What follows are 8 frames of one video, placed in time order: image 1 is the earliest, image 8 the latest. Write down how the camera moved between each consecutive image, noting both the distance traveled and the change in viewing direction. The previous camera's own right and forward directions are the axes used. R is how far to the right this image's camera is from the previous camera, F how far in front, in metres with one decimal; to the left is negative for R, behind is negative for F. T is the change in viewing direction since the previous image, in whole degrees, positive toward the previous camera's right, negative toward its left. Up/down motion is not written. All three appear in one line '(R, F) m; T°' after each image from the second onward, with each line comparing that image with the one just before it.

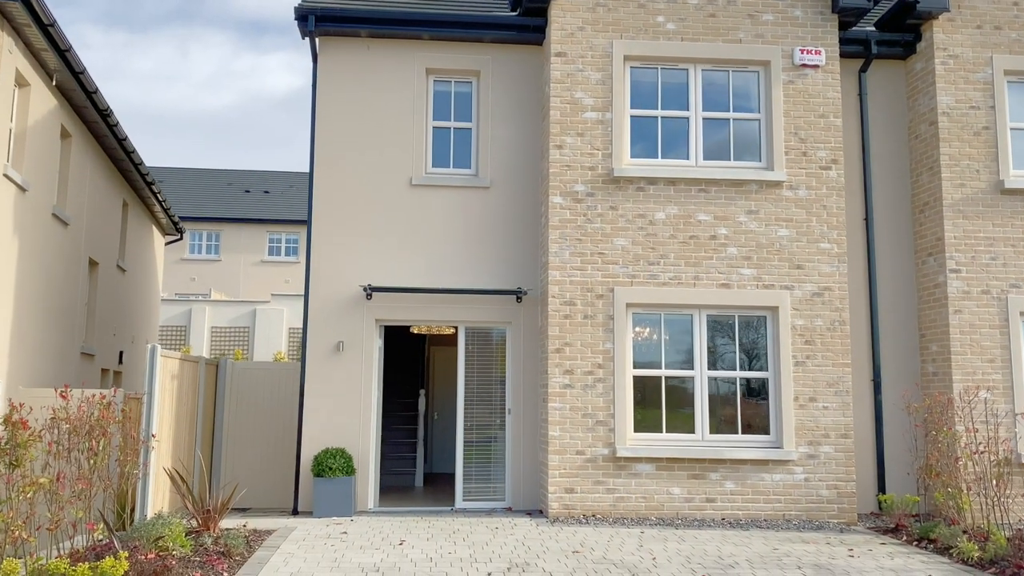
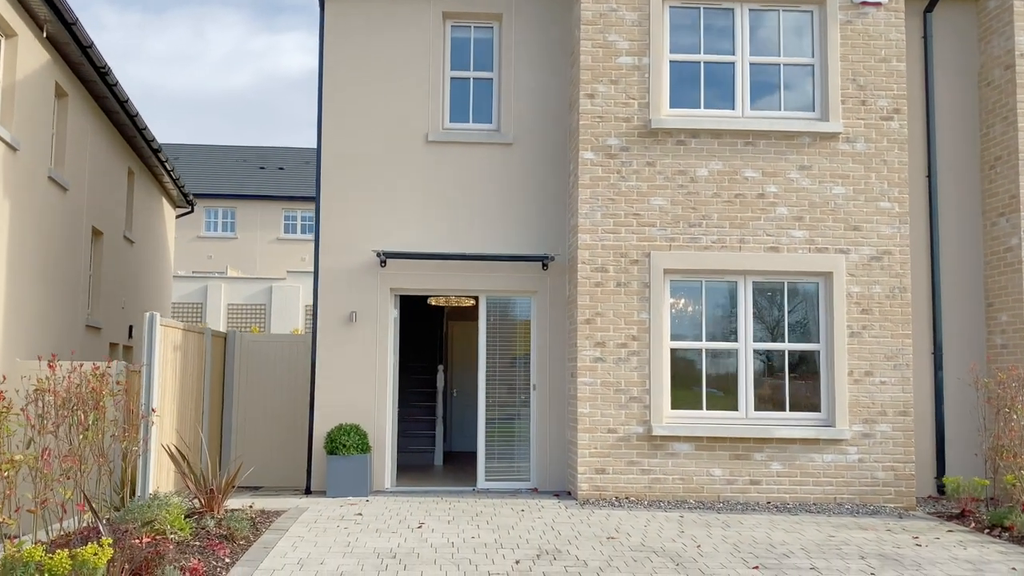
(-0.1, +0.7) m; -1°
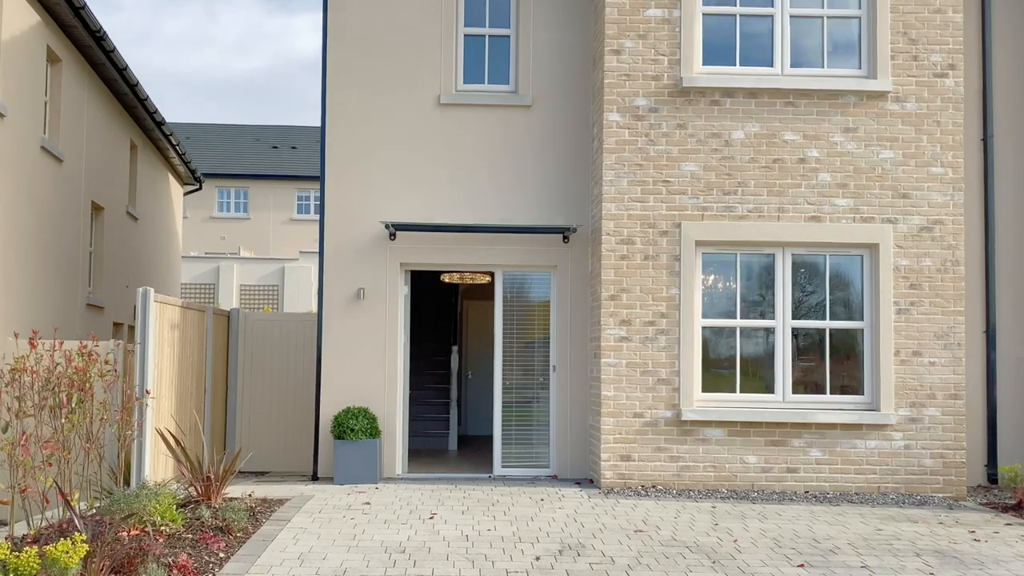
(0.0, +0.6) m; -1°
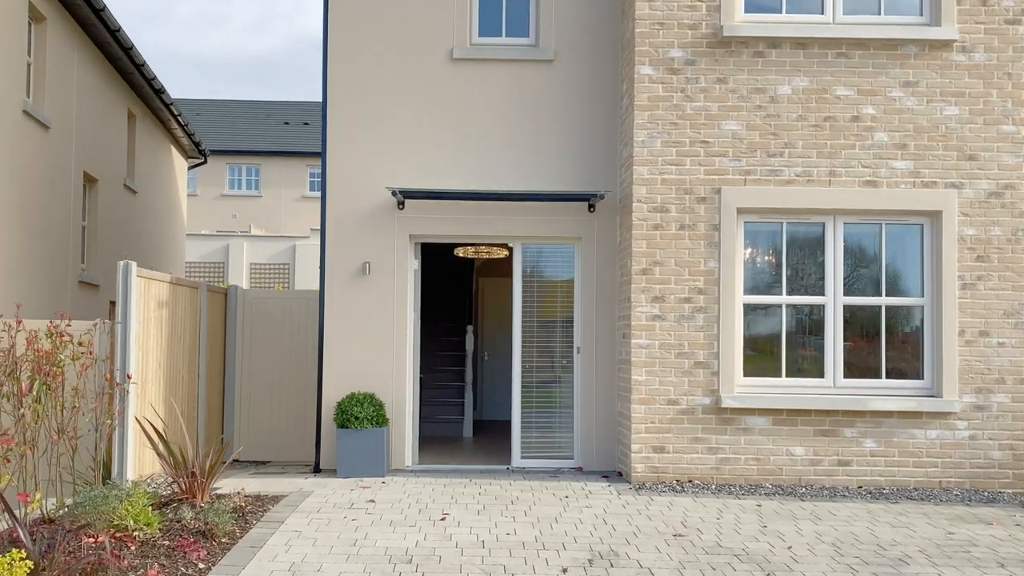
(0.0, +0.8) m; -1°
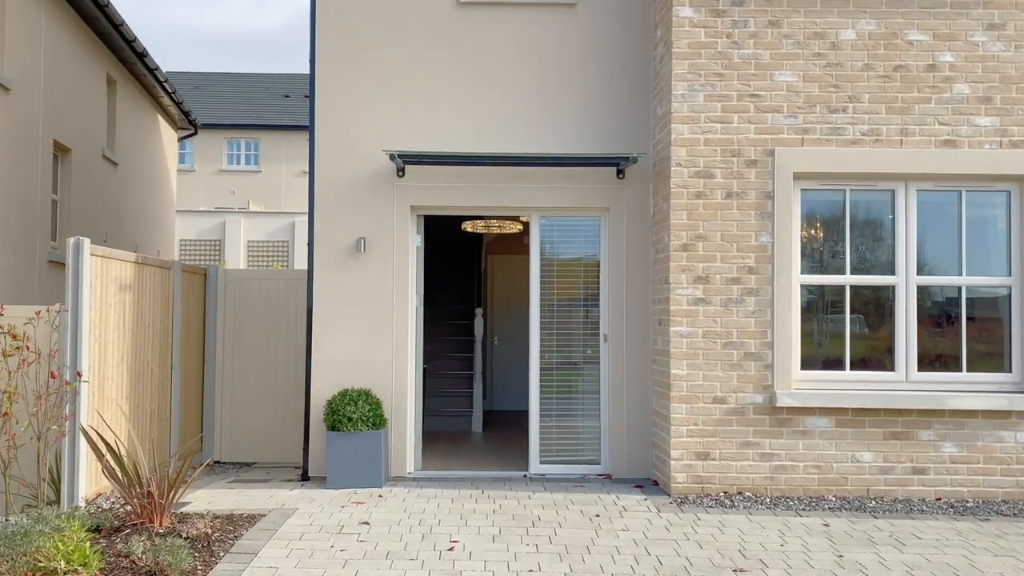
(-0.1, +1.1) m; 0°
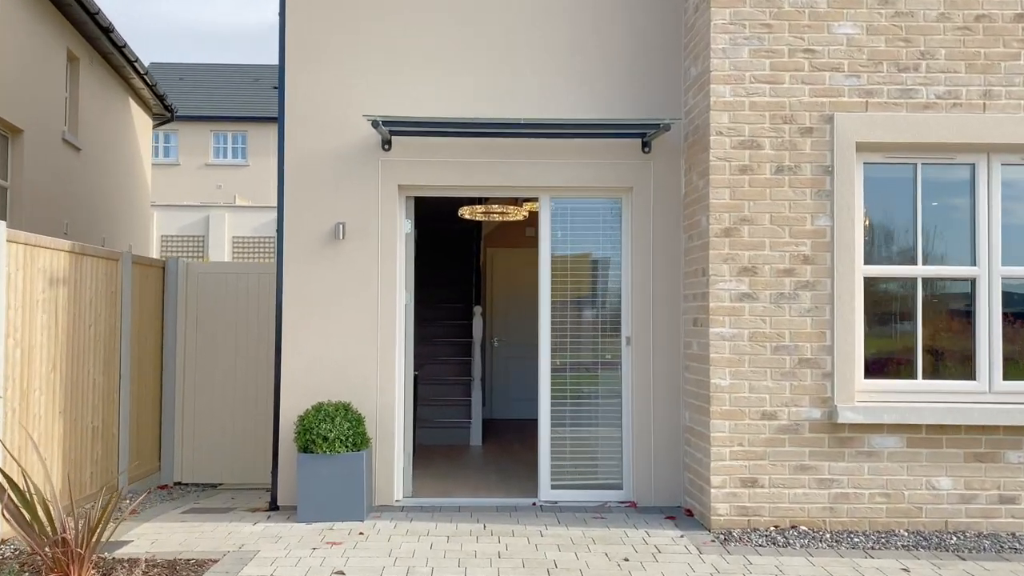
(-0.1, +1.1) m; 0°
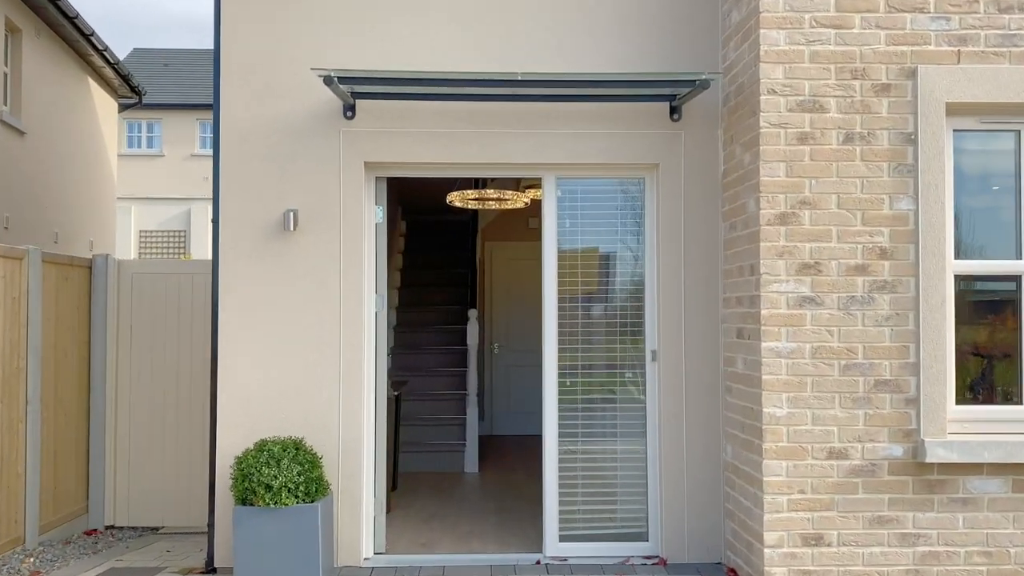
(0.0, +1.2) m; 0°
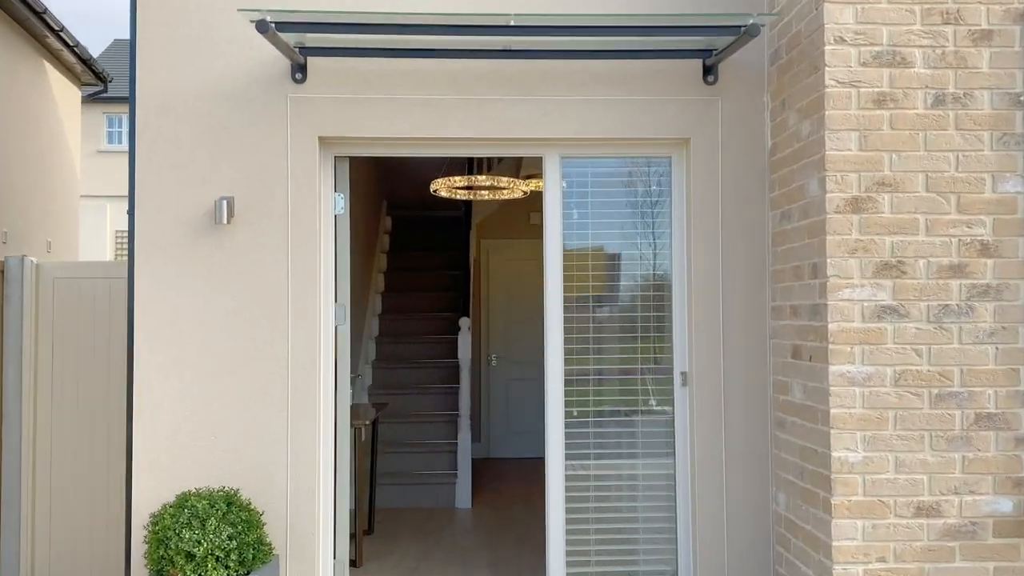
(0.0, +0.9) m; 0°
